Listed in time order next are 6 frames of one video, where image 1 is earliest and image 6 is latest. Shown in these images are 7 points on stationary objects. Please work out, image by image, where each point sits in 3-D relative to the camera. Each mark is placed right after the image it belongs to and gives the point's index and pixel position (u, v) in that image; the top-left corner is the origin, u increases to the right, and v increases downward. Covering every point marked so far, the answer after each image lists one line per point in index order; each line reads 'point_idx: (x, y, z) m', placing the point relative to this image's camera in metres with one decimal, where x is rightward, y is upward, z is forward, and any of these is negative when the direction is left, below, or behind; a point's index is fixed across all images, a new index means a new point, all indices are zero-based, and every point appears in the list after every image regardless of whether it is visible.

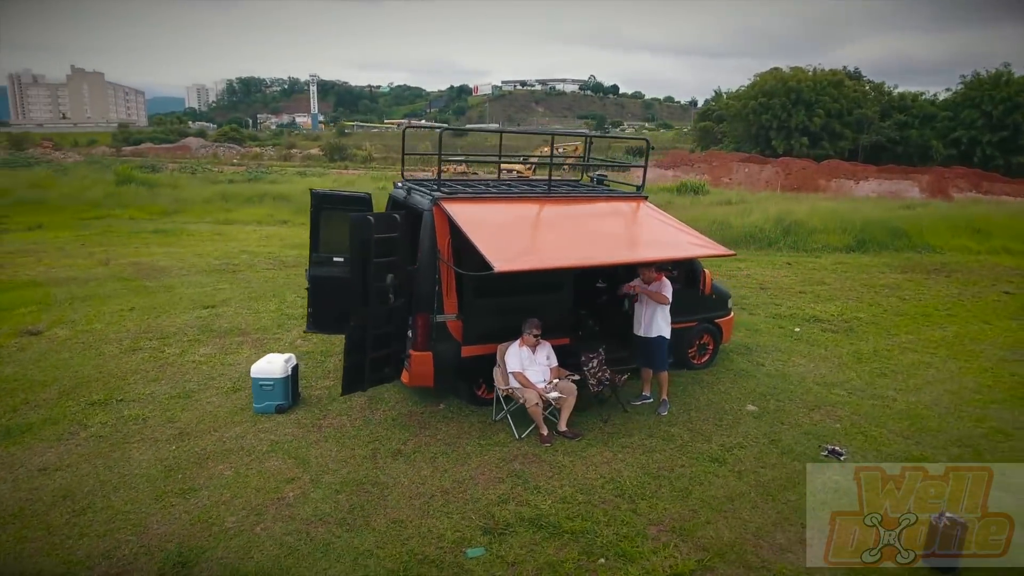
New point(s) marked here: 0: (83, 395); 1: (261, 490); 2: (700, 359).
0: (-4.3, -1.1, +6.6) m
1: (-1.9, -1.5, +5.0) m
2: (+2.3, -0.9, +7.8) m
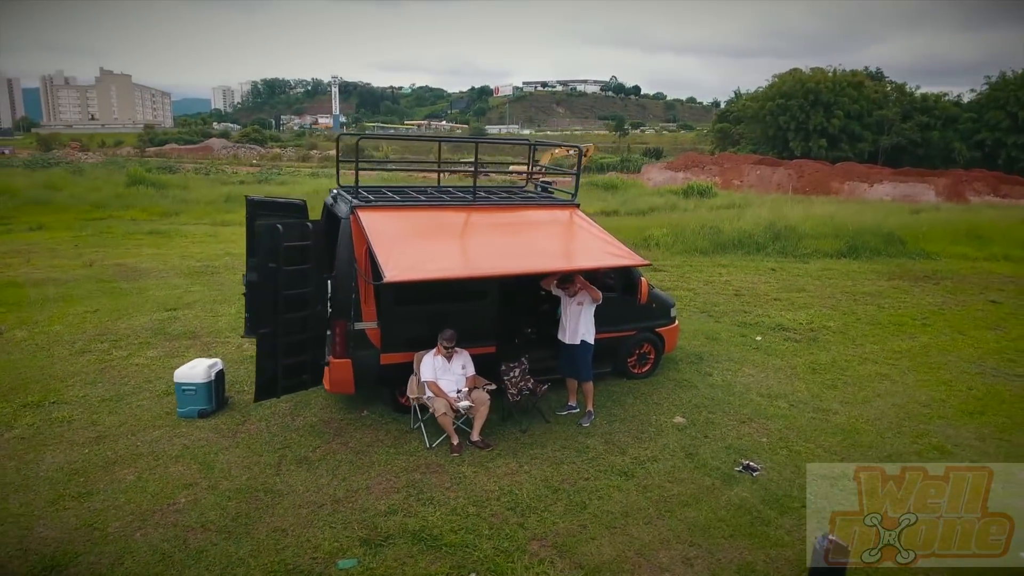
0: (-5.1, -1.1, +6.7) m
1: (-2.8, -1.6, +5.1) m
2: (+1.5, -1.0, +7.7) m
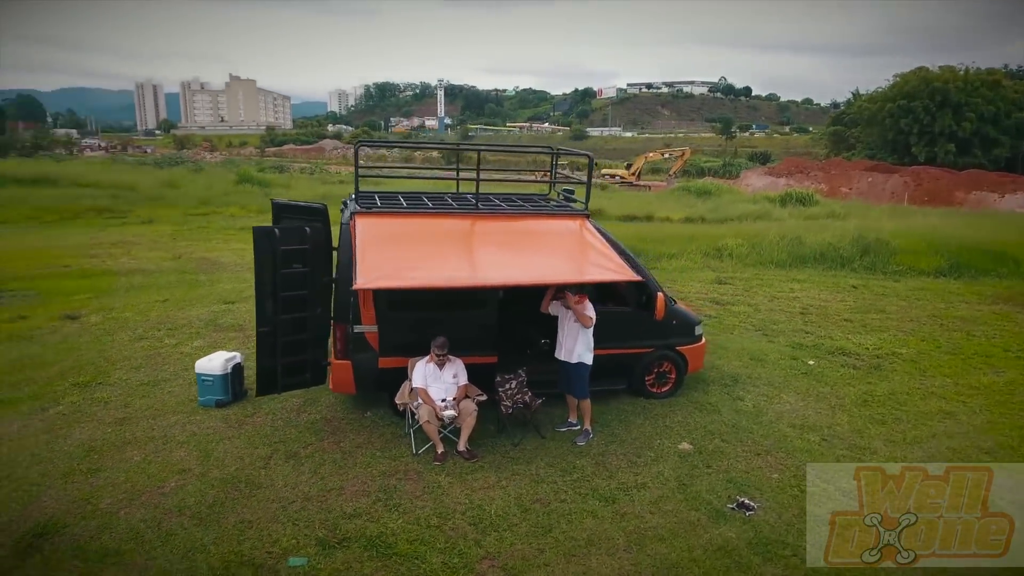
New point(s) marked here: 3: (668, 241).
0: (-5.0, -1.0, +7.4) m
1: (-3.0, -1.6, +5.4) m
2: (+1.7, -1.1, +7.4) m
3: (+4.1, +1.2, +17.0) m
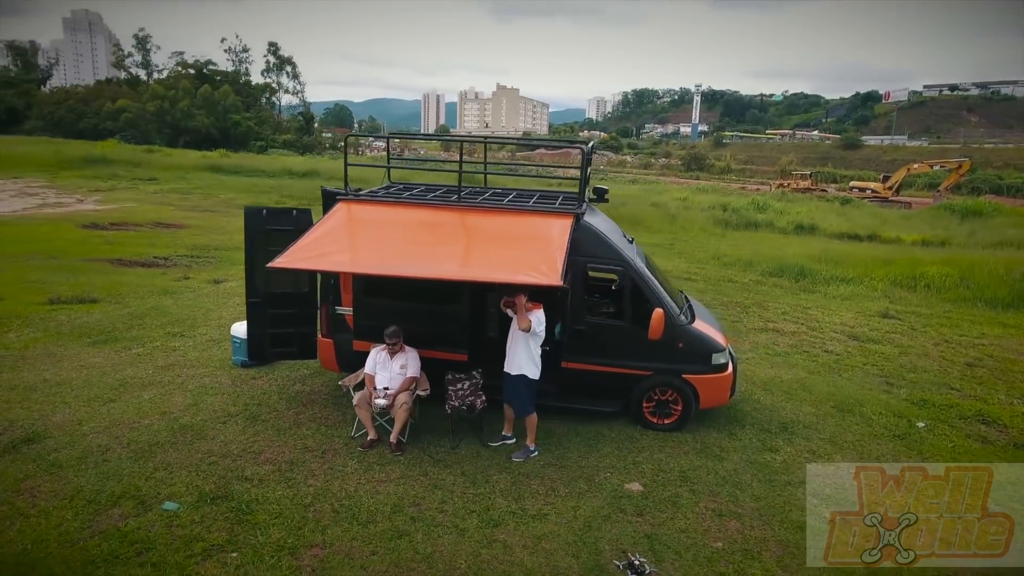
0: (-4.7, -0.5, +8.9) m
1: (-3.6, -1.2, +6.3) m
2: (+1.5, -1.3, +6.4) m
3: (+7.5, +0.5, +14.4) m
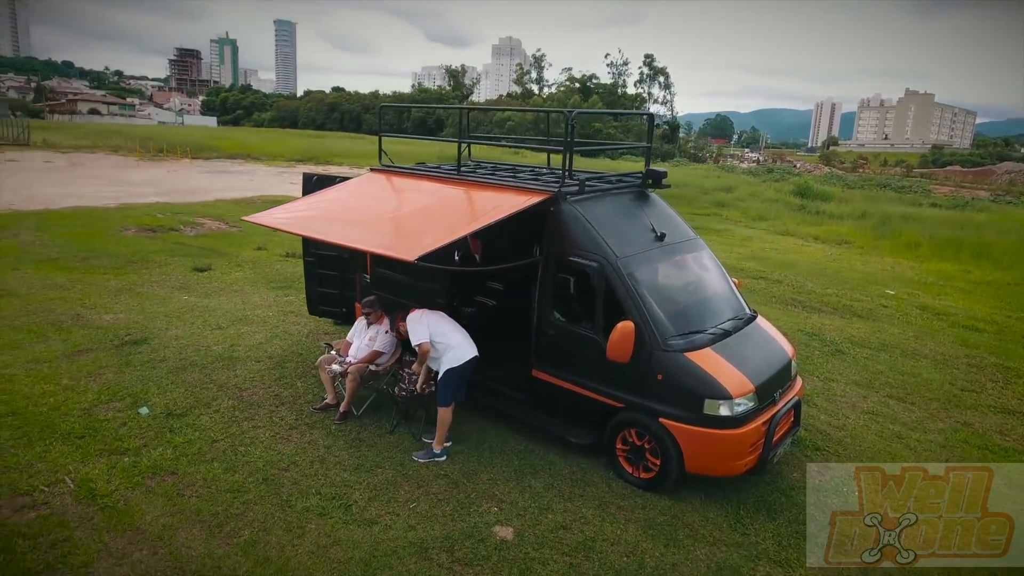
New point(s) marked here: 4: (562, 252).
0: (-2.7, +0.1, +10.3) m
1: (-3.3, -0.6, +7.5) m
2: (+0.9, -1.4, +4.8) m
3: (+10.5, -0.8, +8.3) m
4: (+0.4, +0.3, +5.1) m
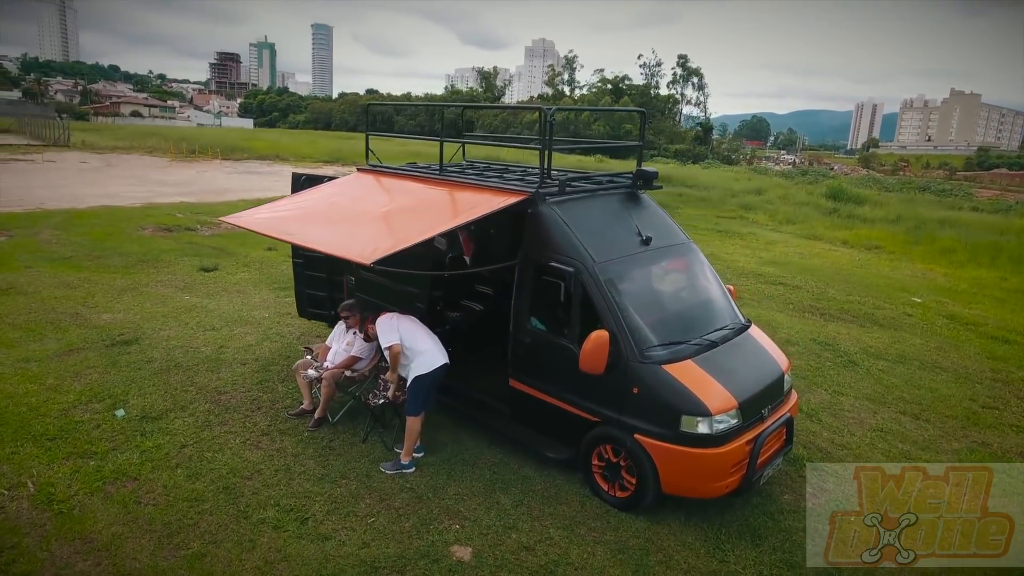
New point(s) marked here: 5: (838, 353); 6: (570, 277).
0: (-2.7, 0.0, +10.2) m
1: (-3.4, -0.6, +7.4) m
2: (+0.7, -1.4, +4.6) m
3: (+10.4, -0.9, +7.6) m
4: (+0.2, +0.2, +4.8) m
5: (+4.0, -0.8, +8.0) m
6: (+0.5, +0.1, +4.6) m
